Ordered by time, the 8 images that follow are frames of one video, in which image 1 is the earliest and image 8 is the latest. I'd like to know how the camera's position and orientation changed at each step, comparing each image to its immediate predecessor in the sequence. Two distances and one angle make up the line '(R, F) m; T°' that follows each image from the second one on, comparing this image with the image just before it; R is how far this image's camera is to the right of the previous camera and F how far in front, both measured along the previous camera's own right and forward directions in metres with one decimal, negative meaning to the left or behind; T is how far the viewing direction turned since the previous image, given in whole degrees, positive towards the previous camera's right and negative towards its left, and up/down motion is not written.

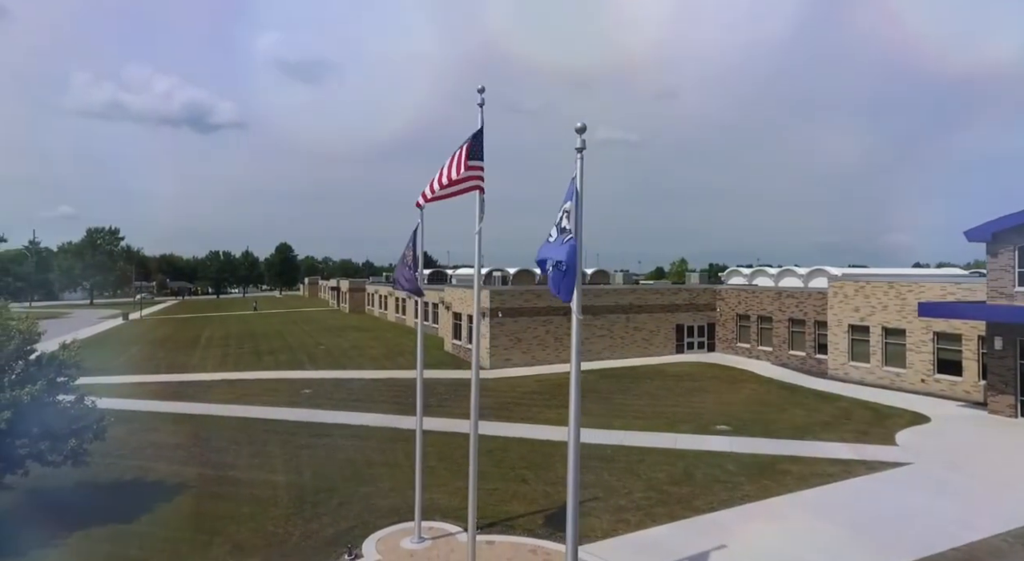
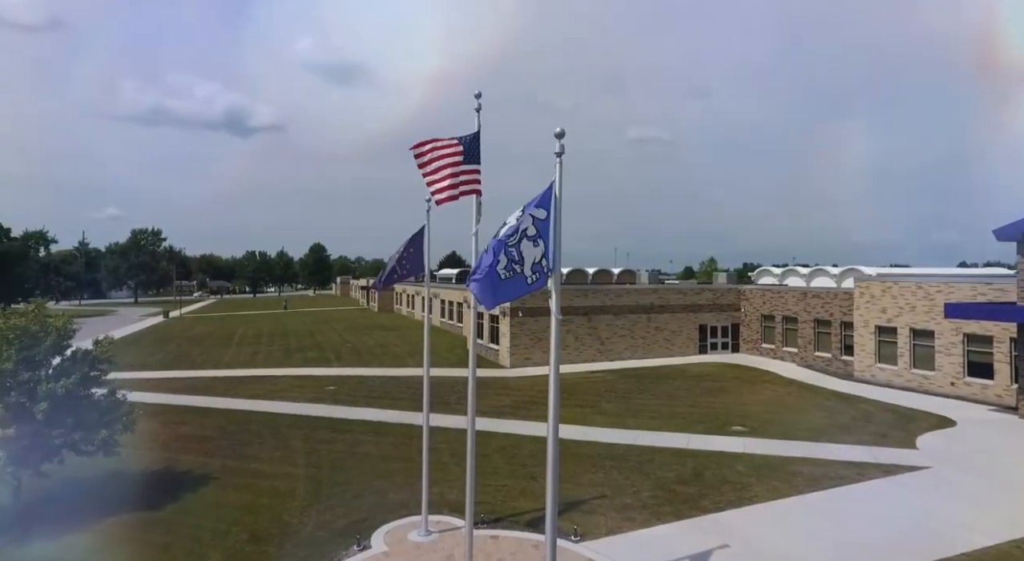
(+0.6, -0.3) m; -3°
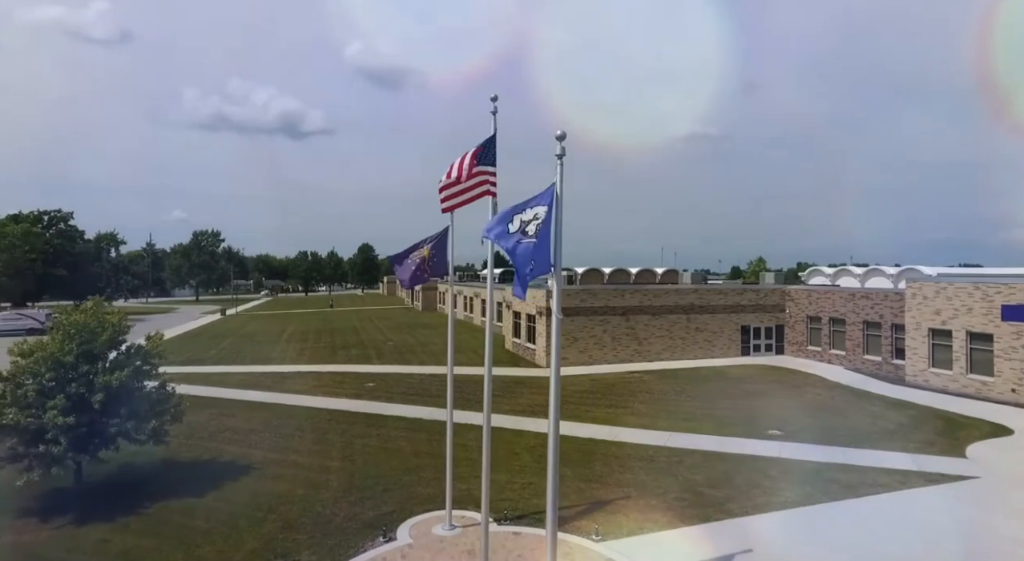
(+0.6, -0.2) m; -5°
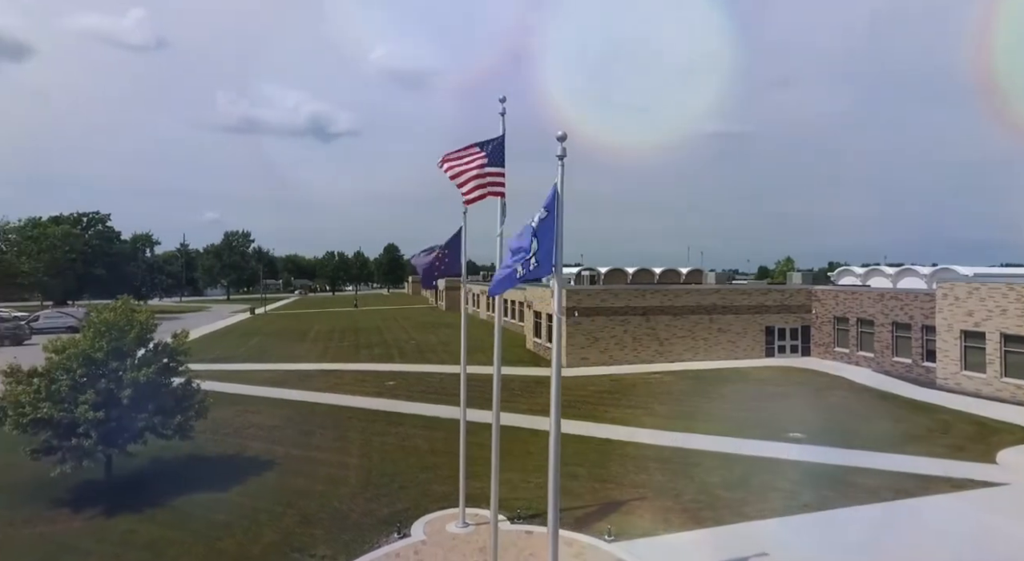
(+0.3, -0.1) m; -3°
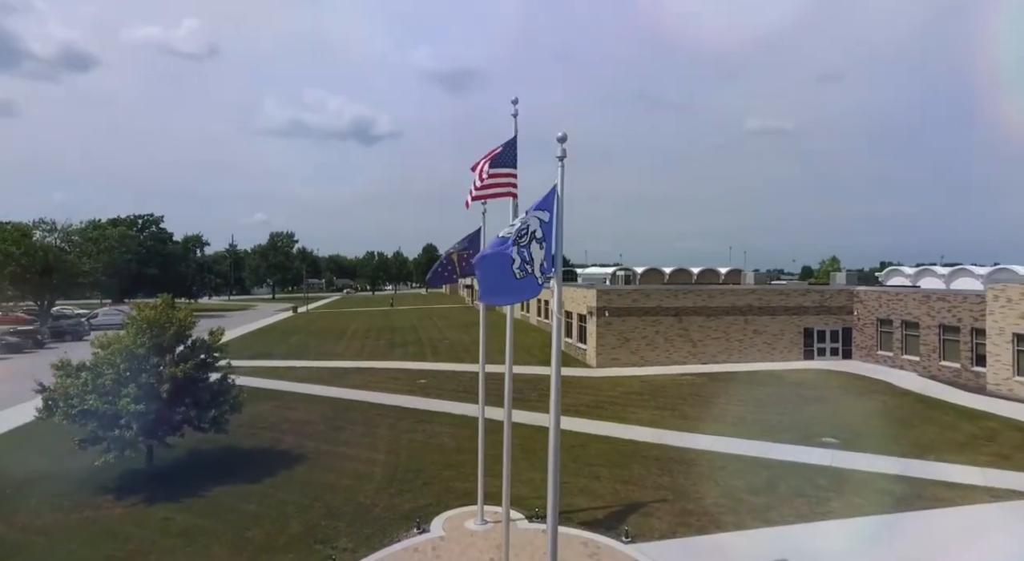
(+0.6, -0.1) m; -4°
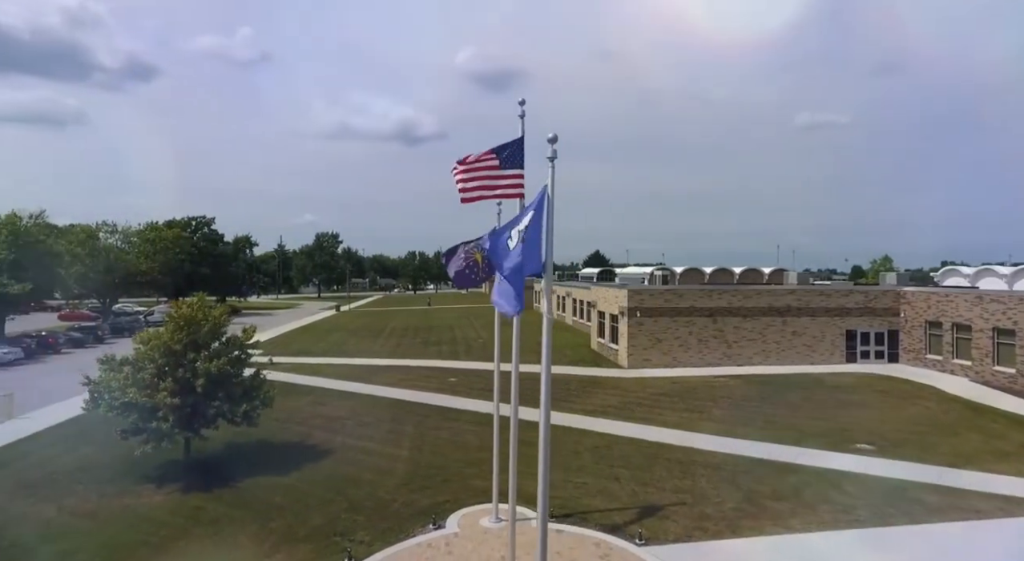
(+0.7, 0.0) m; -5°
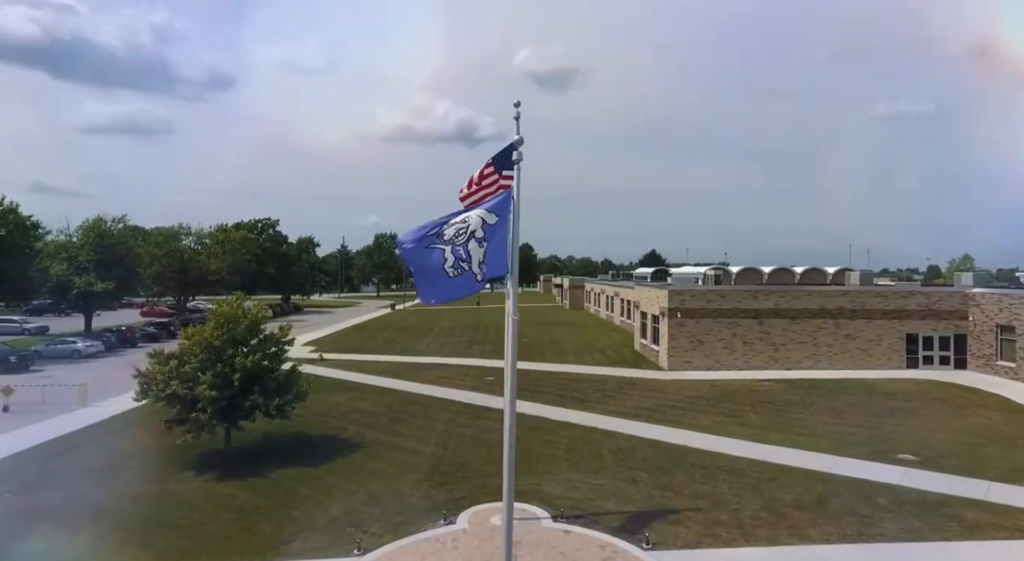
(+1.3, 0.0) m; -7°
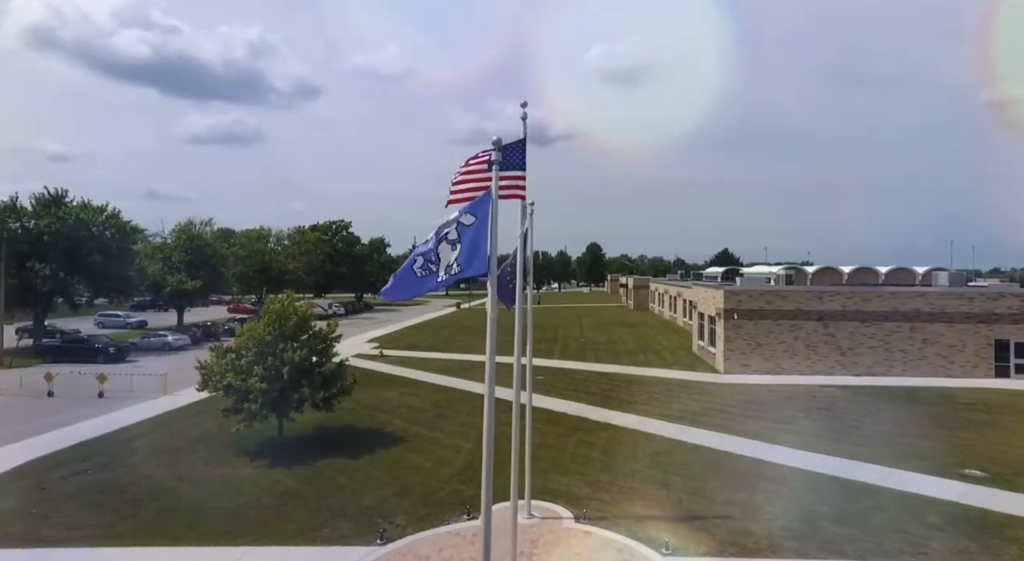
(+1.3, +0.1) m; -8°
